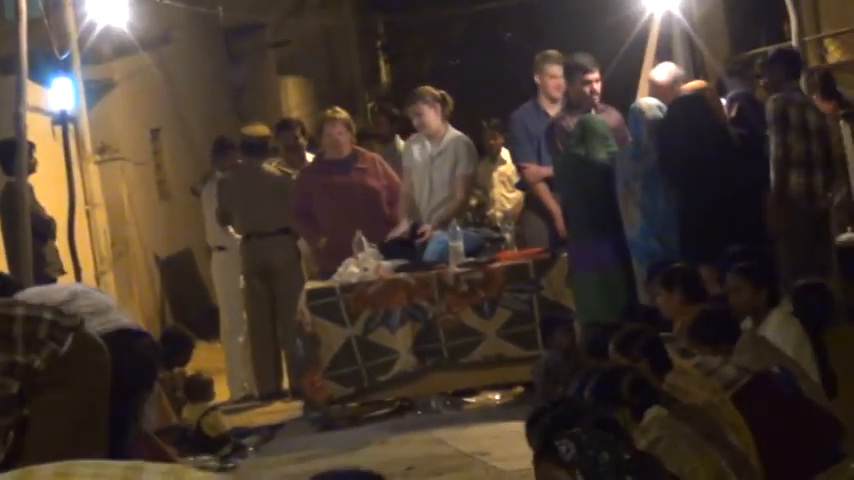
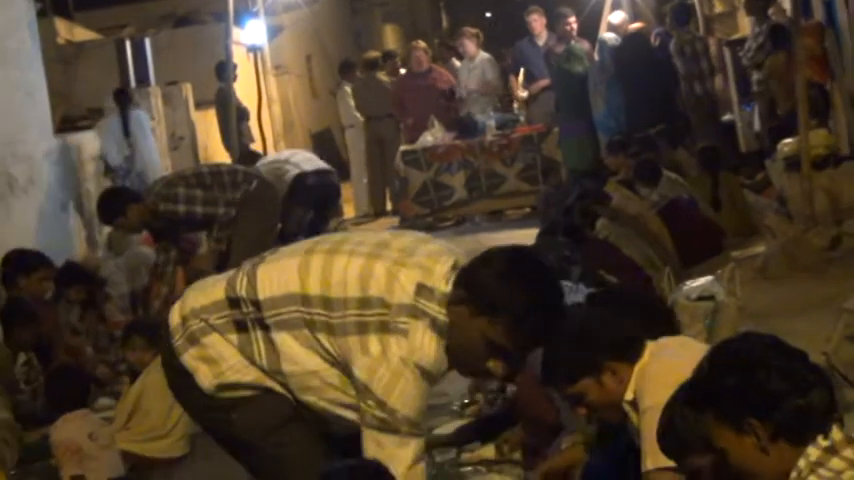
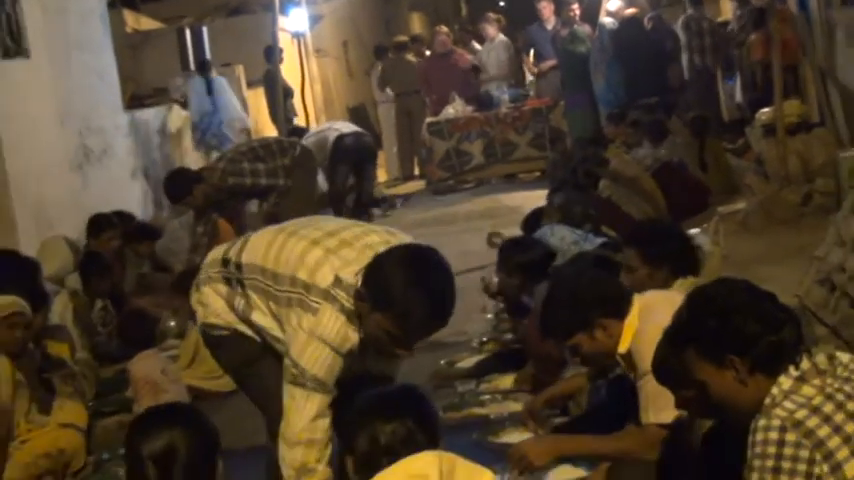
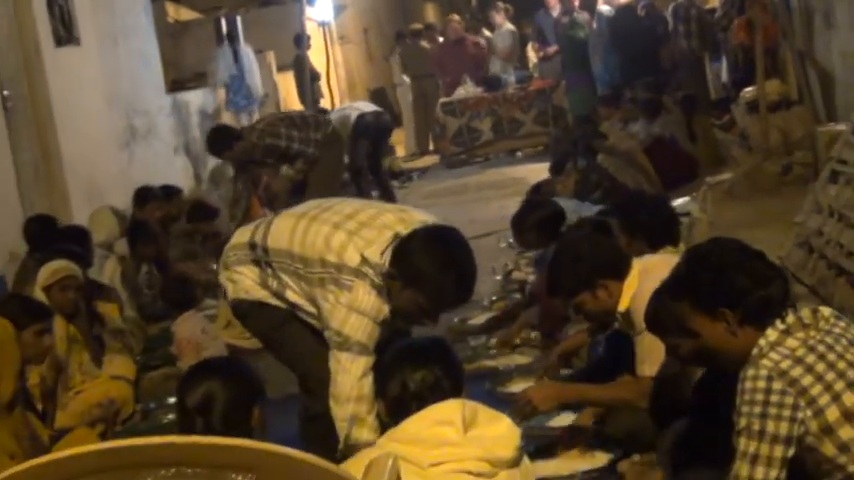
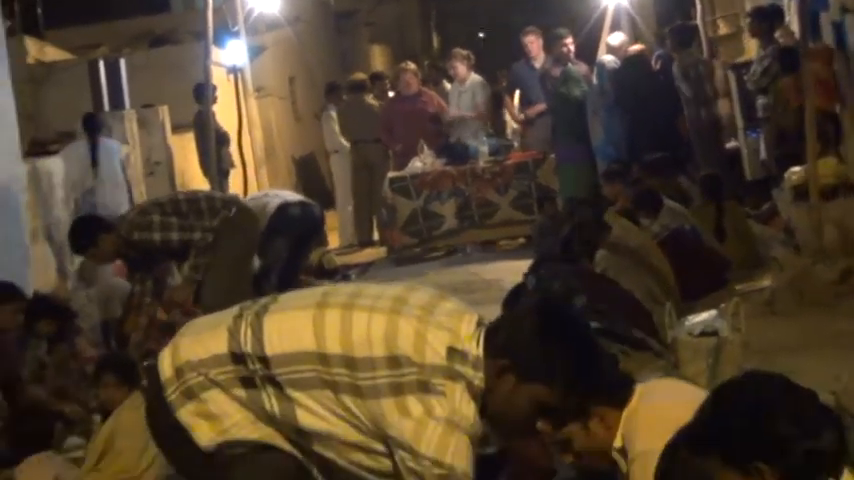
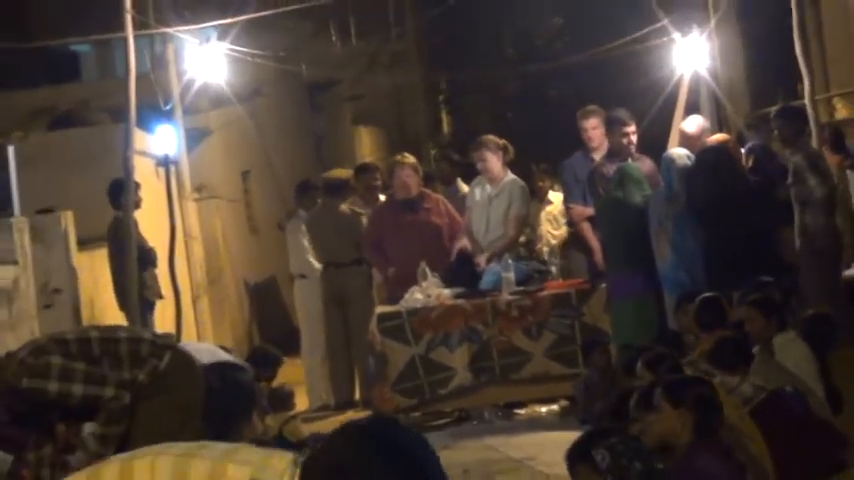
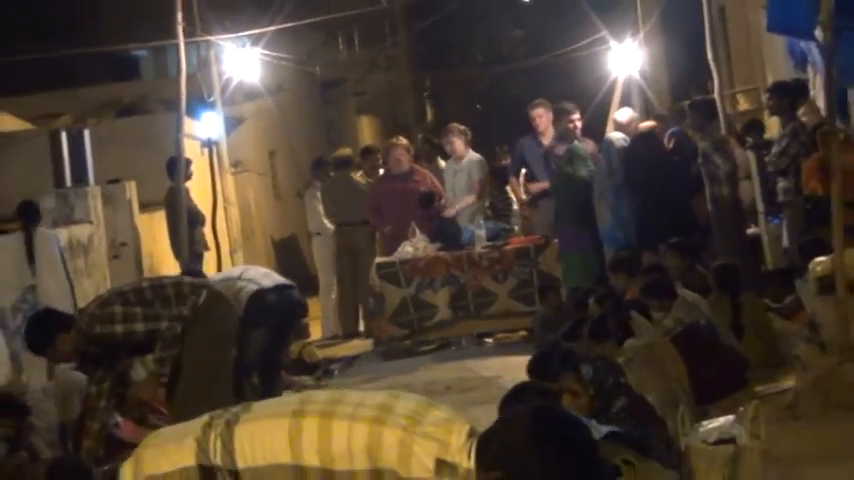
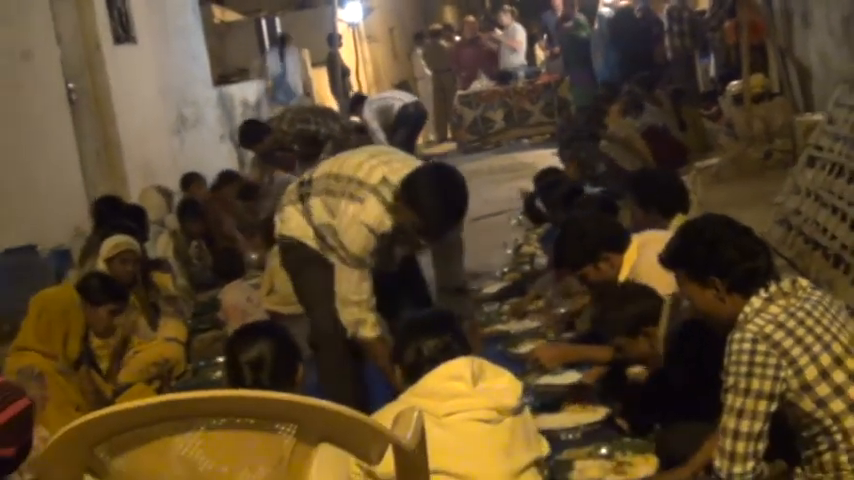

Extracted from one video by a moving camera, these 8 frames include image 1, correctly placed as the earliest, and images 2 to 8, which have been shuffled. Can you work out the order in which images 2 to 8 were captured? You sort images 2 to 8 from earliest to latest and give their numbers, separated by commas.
6, 7, 5, 2, 3, 4, 8
